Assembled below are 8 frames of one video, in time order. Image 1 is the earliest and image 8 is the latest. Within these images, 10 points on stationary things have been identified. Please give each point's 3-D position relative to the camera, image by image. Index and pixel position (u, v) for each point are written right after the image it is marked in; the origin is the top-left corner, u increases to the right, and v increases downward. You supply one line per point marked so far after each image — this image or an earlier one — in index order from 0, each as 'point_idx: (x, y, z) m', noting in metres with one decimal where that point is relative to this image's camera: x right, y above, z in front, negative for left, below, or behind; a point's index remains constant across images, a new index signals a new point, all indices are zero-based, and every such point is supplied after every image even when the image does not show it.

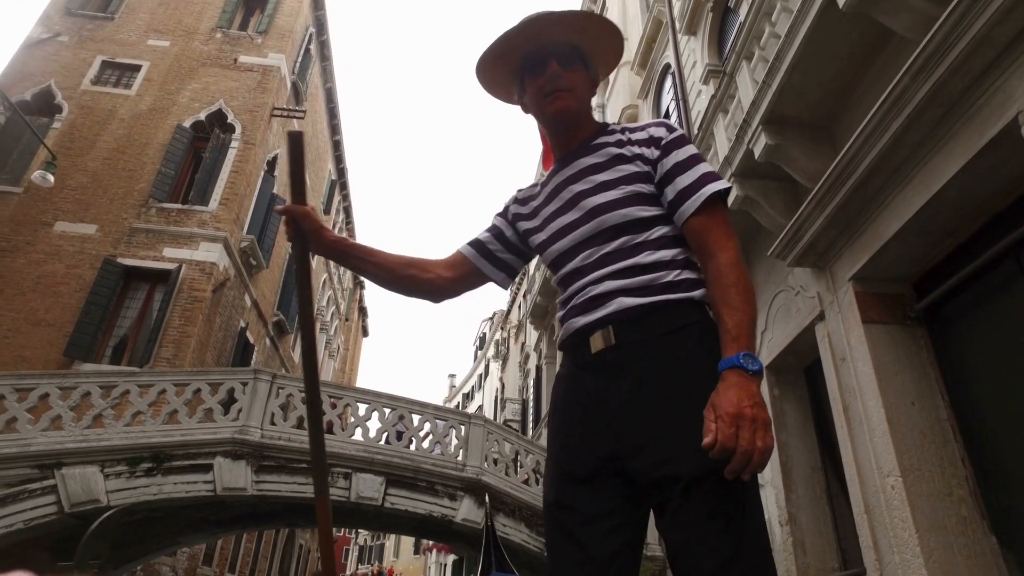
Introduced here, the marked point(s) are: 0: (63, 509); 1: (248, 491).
0: (-3.4, -1.8, +6.1) m
1: (-2.3, -1.8, +6.8) m
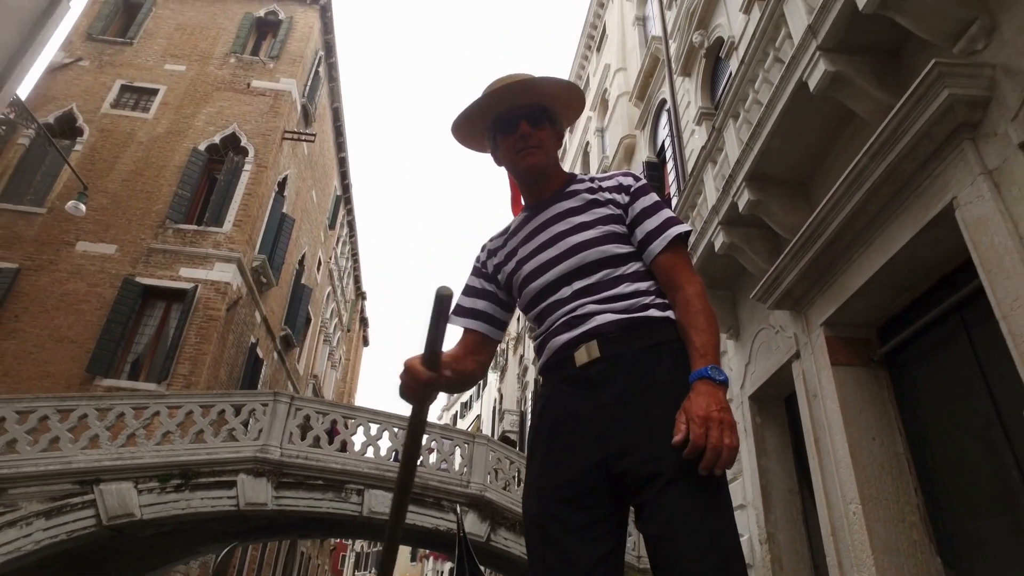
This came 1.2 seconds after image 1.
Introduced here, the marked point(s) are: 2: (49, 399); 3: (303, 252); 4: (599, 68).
0: (-3.4, -2.0, +6.6) m
1: (-2.3, -2.1, +7.2) m
2: (-4.0, -1.0, +6.8) m
3: (-4.3, +0.7, +16.0) m
4: (+1.8, +4.6, +16.3) m
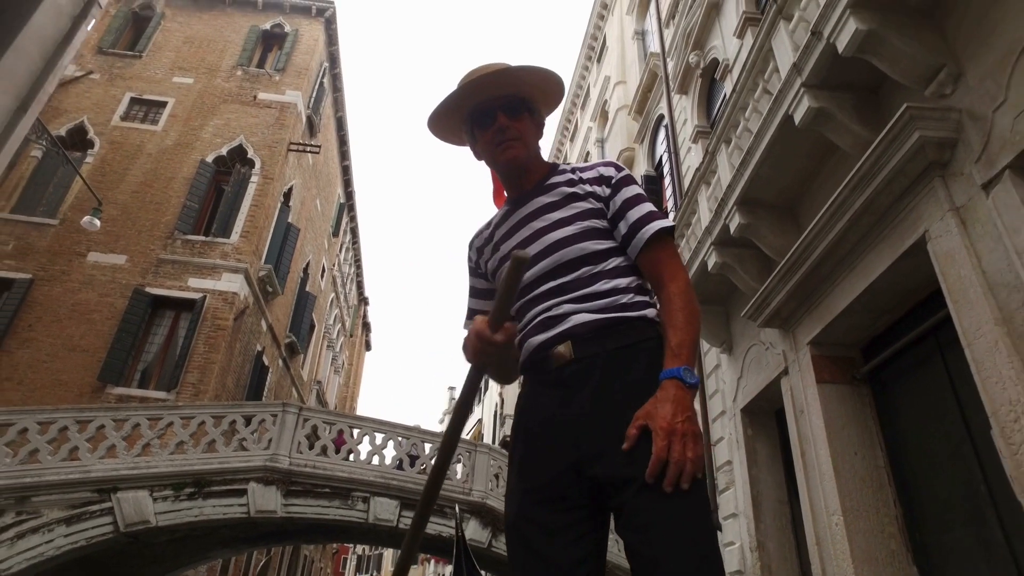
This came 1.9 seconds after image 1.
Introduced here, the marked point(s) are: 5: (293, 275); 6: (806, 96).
0: (-3.4, -2.1, +6.8) m
1: (-2.3, -2.2, +7.5) m
2: (-4.0, -1.1, +7.1) m
3: (-4.3, +0.6, +16.3) m
4: (+1.9, +4.5, +16.6) m
5: (-4.2, +0.3, +14.7) m
6: (+1.6, +1.0, +4.1) m
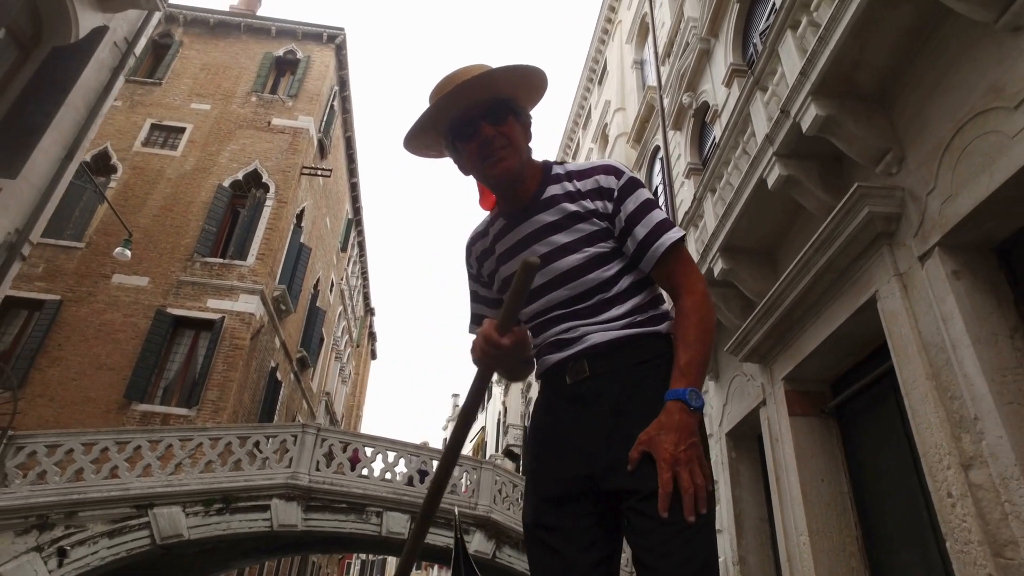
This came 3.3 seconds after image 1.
0: (-3.4, -2.4, +7.4) m
1: (-2.2, -2.5, +8.0) m
2: (-4.0, -1.4, +7.6) m
3: (-4.2, +0.2, +16.8) m
4: (+1.9, +4.1, +17.2) m
5: (-4.1, -0.1, +15.2) m
6: (+1.6, +0.7, +4.6) m
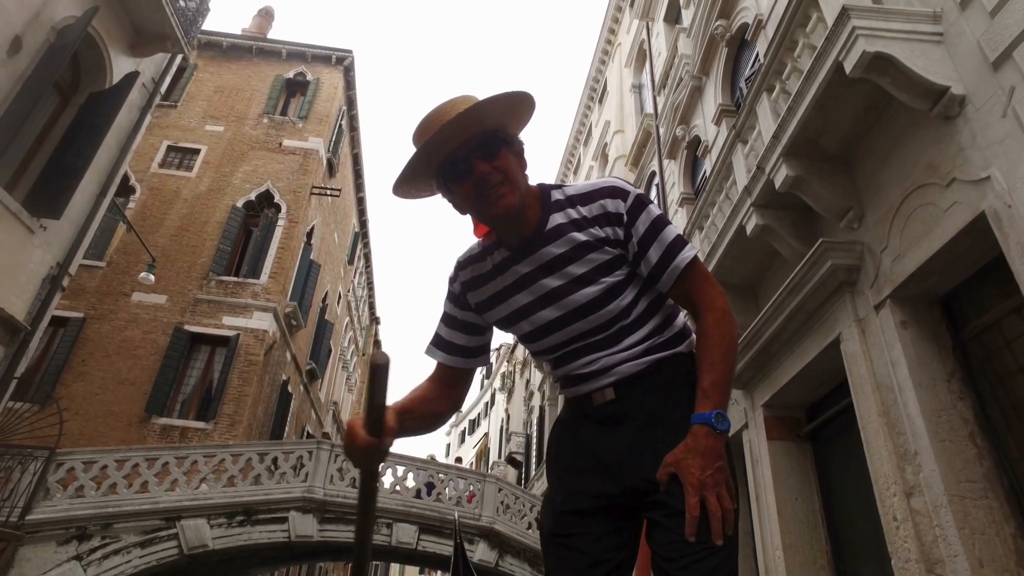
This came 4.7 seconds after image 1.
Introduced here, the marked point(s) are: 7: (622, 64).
0: (-3.4, -2.7, +7.9) m
1: (-2.2, -2.7, +8.5) m
2: (-3.9, -1.7, +8.1) m
3: (-4.2, -0.1, +17.3) m
4: (+2.0, +3.8, +17.7) m
5: (-4.0, -0.4, +15.7) m
6: (+1.6, +0.5, +5.1) m
7: (+2.3, +4.6, +16.0) m
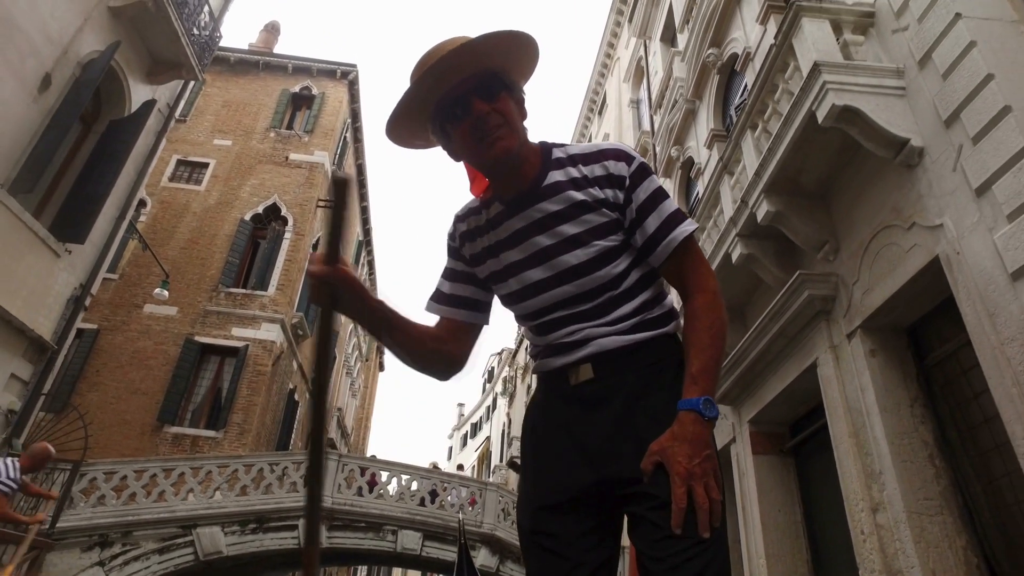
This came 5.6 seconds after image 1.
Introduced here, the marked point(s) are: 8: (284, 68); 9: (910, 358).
0: (-3.4, -2.8, +8.2) m
1: (-2.2, -2.9, +8.9) m
2: (-3.9, -1.9, +8.5) m
3: (-4.1, -0.3, +17.7) m
4: (+2.0, +3.6, +18.0) m
5: (-4.0, -0.6, +16.1) m
6: (+1.6, +0.3, +5.5) m
7: (+2.3, +4.4, +16.3) m
8: (-4.9, +4.8, +16.7) m
9: (+2.2, -0.4, +4.3) m
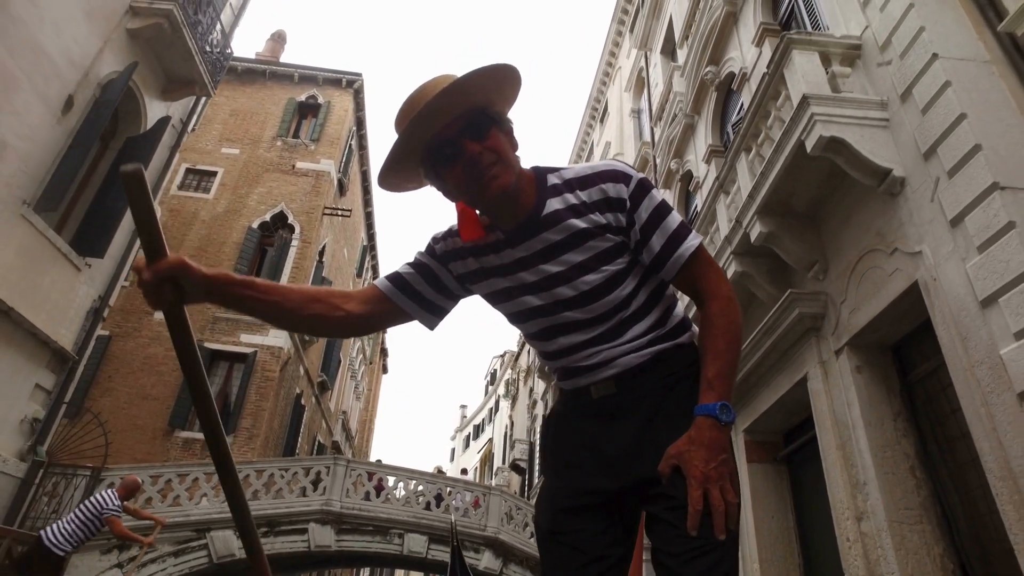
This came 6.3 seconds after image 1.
0: (-3.3, -3.0, +8.5) m
1: (-2.2, -3.0, +9.1) m
2: (-3.9, -2.0, +8.7) m
3: (-4.1, -0.4, +18.0) m
4: (+2.1, +3.5, +18.3) m
5: (-4.0, -0.7, +16.4) m
6: (+1.6, +0.2, +5.7) m
7: (+2.4, +4.3, +16.6) m
8: (-4.9, +4.6, +17.0) m
9: (+2.2, -0.5, +4.5) m
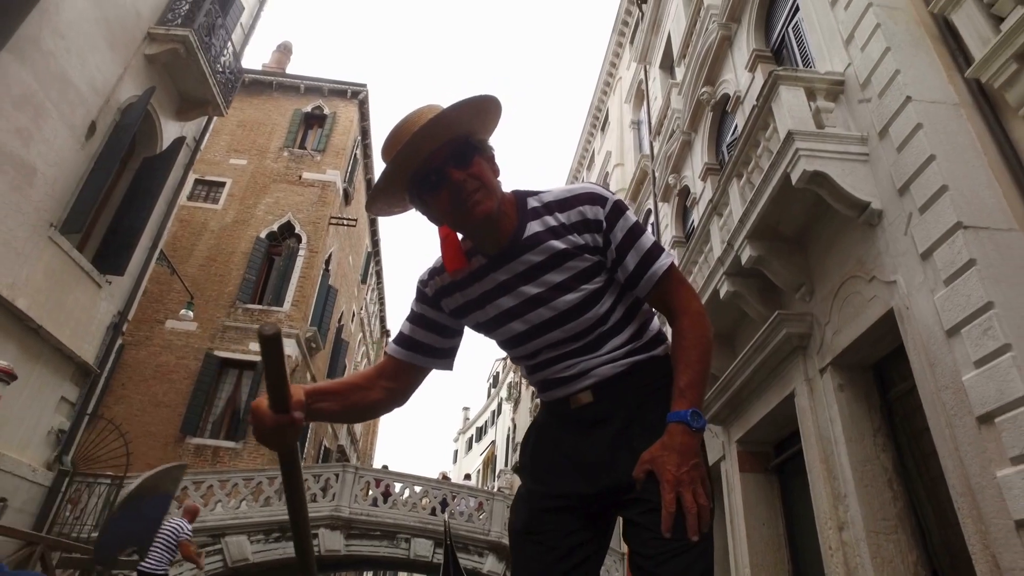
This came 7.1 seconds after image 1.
0: (-3.3, -3.1, +8.8) m
1: (-2.1, -3.2, +9.4) m
2: (-3.9, -2.1, +9.1) m
3: (-4.0, -0.6, +18.3) m
4: (+2.1, +3.3, +18.6) m
5: (-3.9, -0.9, +16.7) m
6: (+1.7, 0.0, +6.0) m
7: (+2.4, +4.1, +16.9) m
8: (-4.8, +4.5, +17.3) m
9: (+2.3, -0.6, +4.8) m
